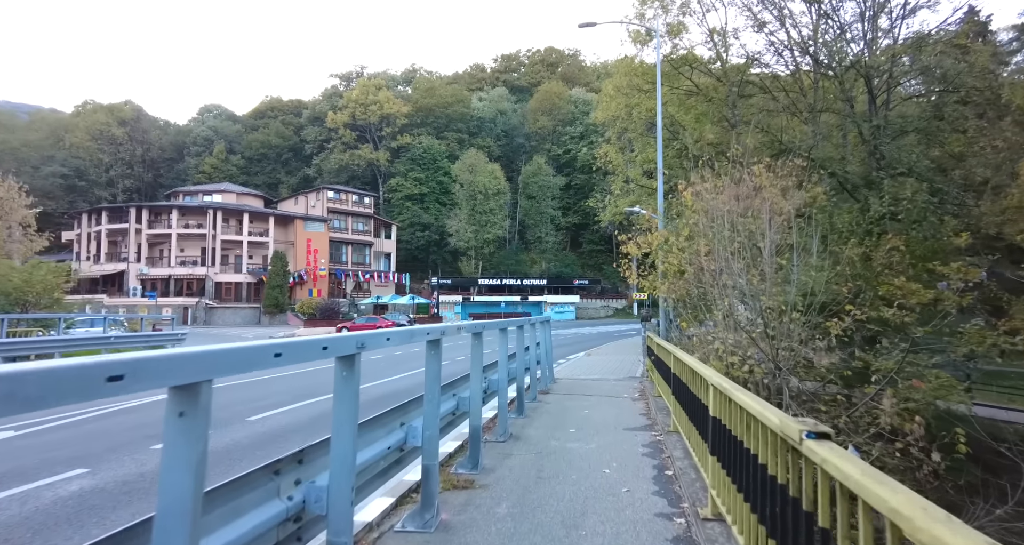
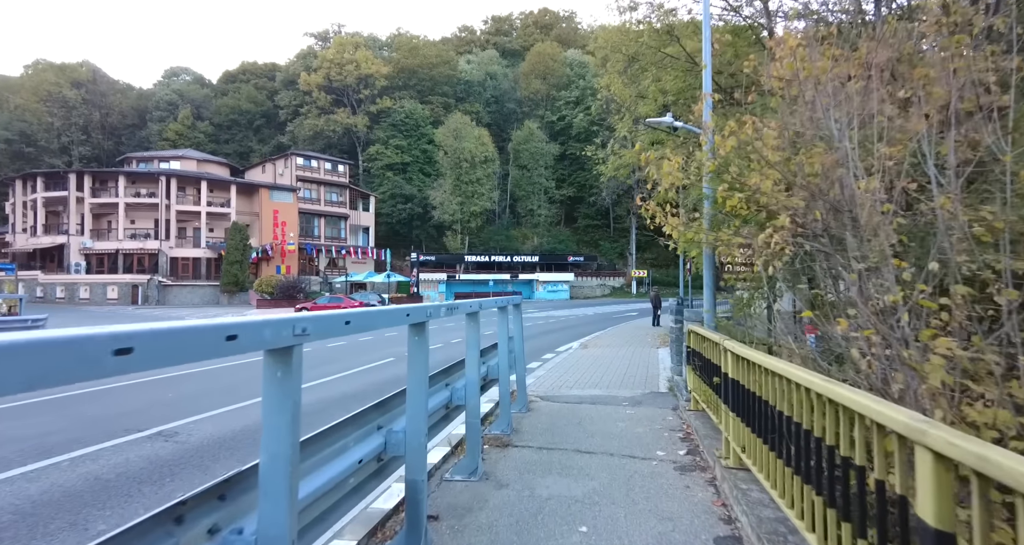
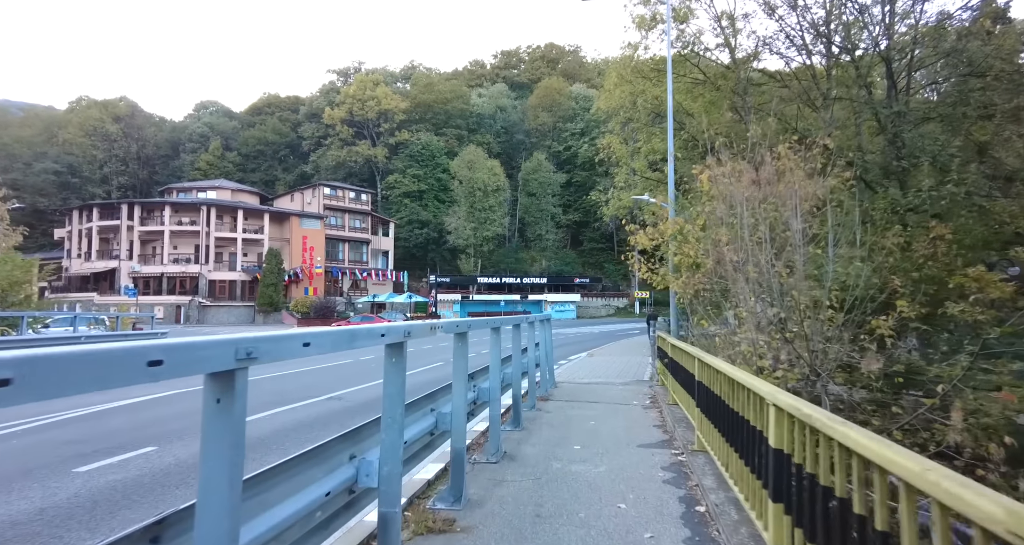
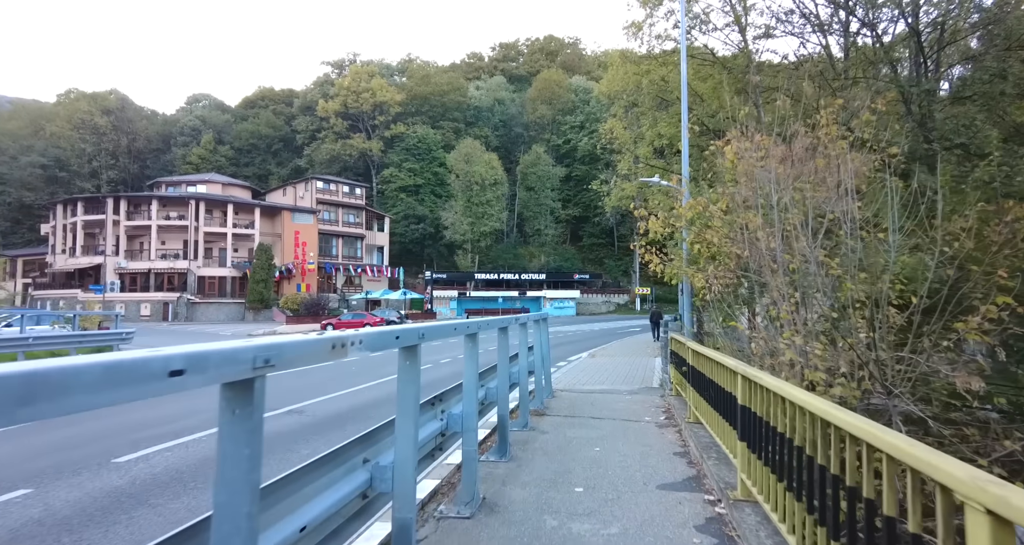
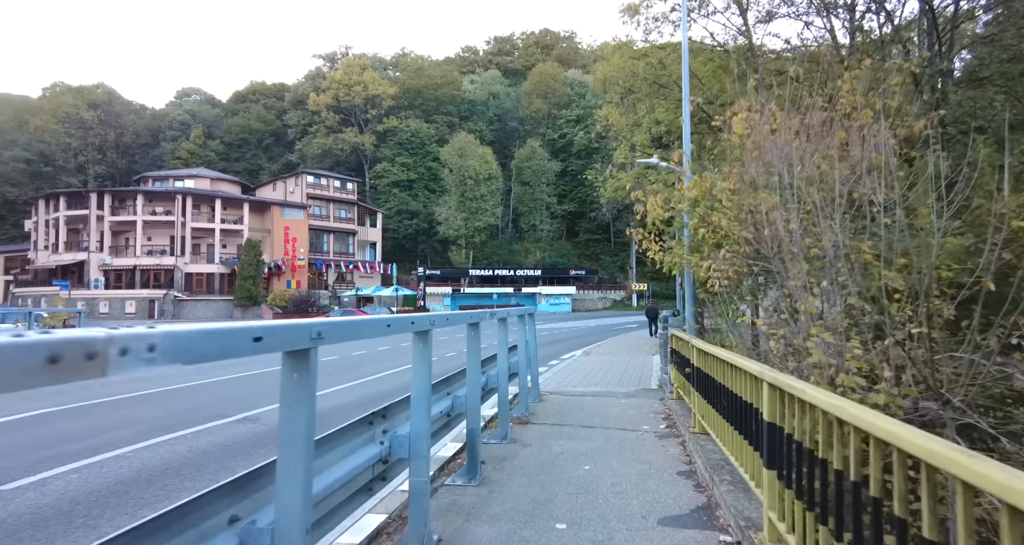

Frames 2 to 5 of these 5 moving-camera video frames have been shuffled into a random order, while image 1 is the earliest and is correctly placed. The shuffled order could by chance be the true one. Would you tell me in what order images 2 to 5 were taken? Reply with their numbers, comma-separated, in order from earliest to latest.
3, 4, 5, 2
